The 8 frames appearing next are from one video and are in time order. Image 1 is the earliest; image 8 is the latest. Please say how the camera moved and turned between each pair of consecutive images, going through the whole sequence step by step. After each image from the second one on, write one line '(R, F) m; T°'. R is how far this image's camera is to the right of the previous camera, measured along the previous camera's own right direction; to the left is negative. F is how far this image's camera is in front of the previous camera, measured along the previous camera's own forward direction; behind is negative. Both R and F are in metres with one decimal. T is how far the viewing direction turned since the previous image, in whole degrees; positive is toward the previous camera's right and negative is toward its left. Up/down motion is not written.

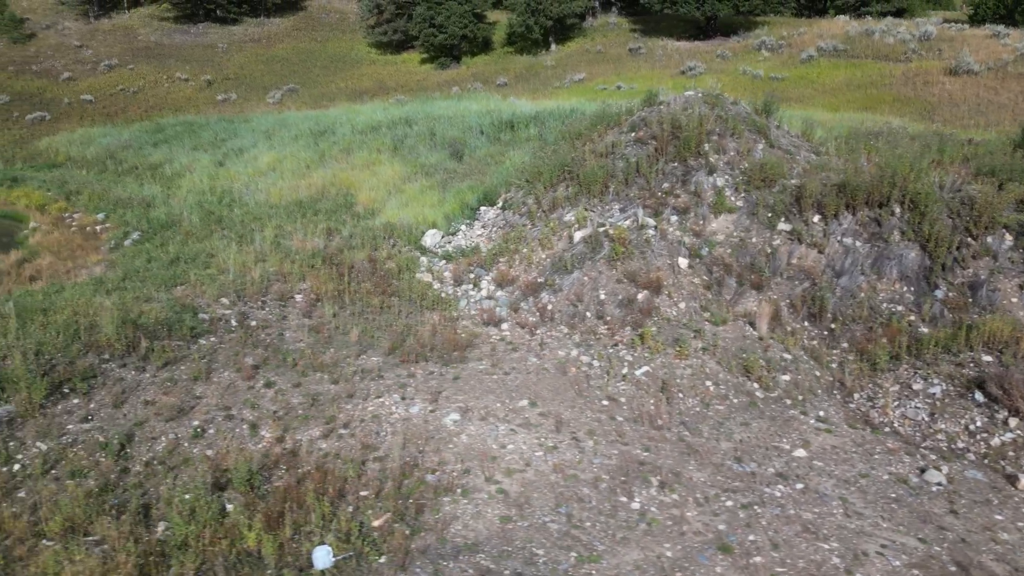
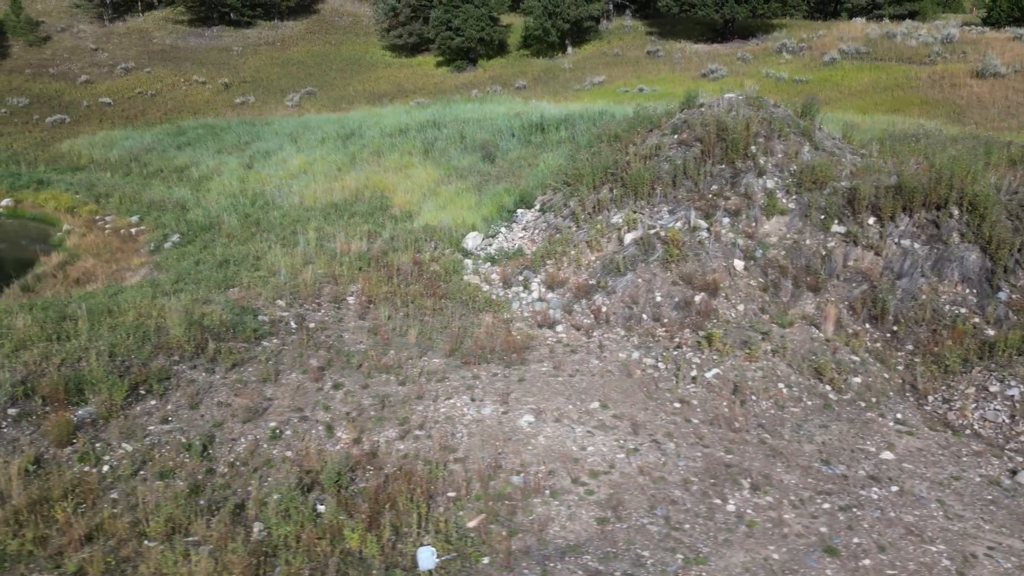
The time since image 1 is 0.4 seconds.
(-0.4, 0.0) m; 0°
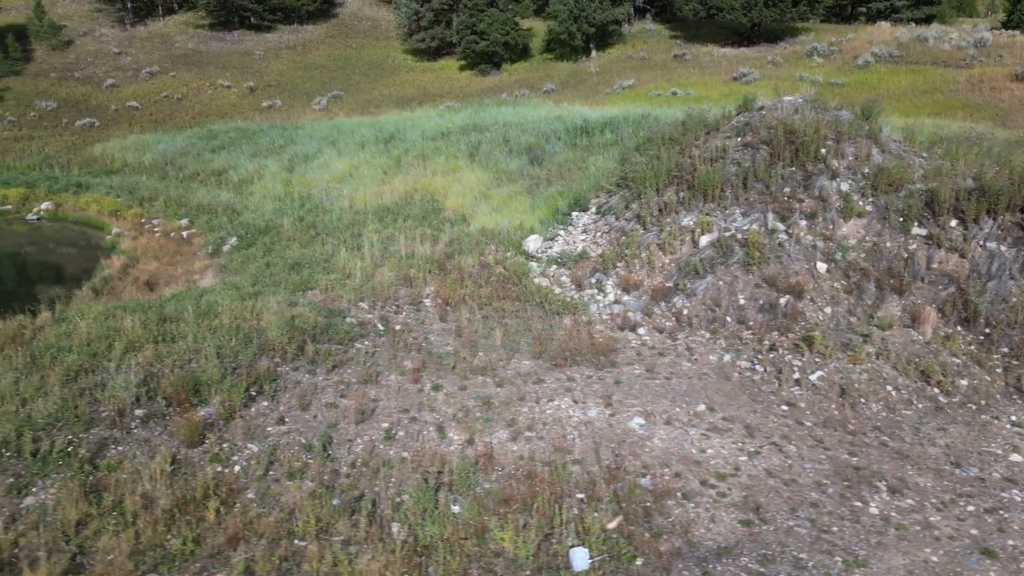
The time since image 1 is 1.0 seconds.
(-0.6, 0.0) m; 0°
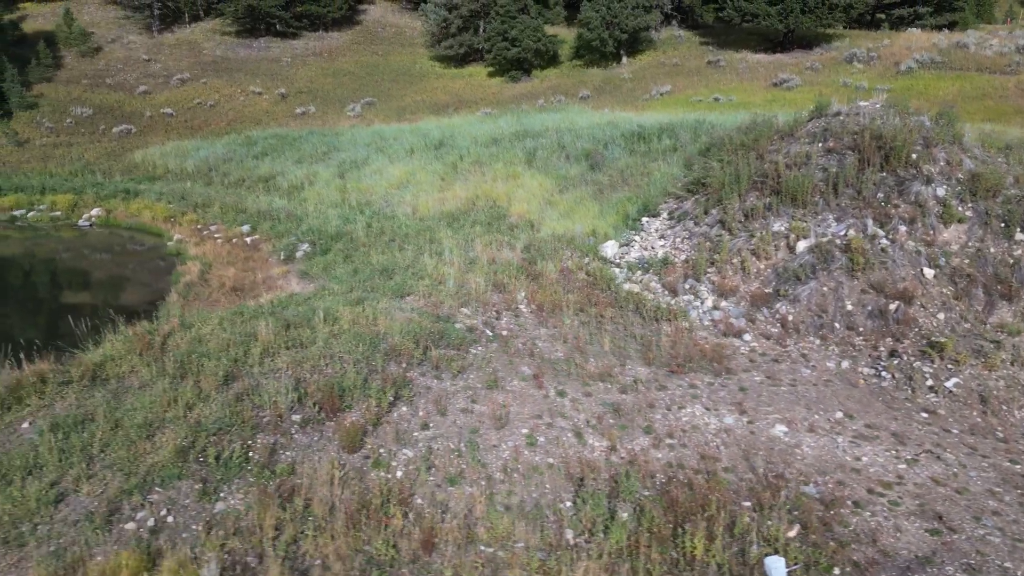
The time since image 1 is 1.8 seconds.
(-0.8, 0.0) m; -1°
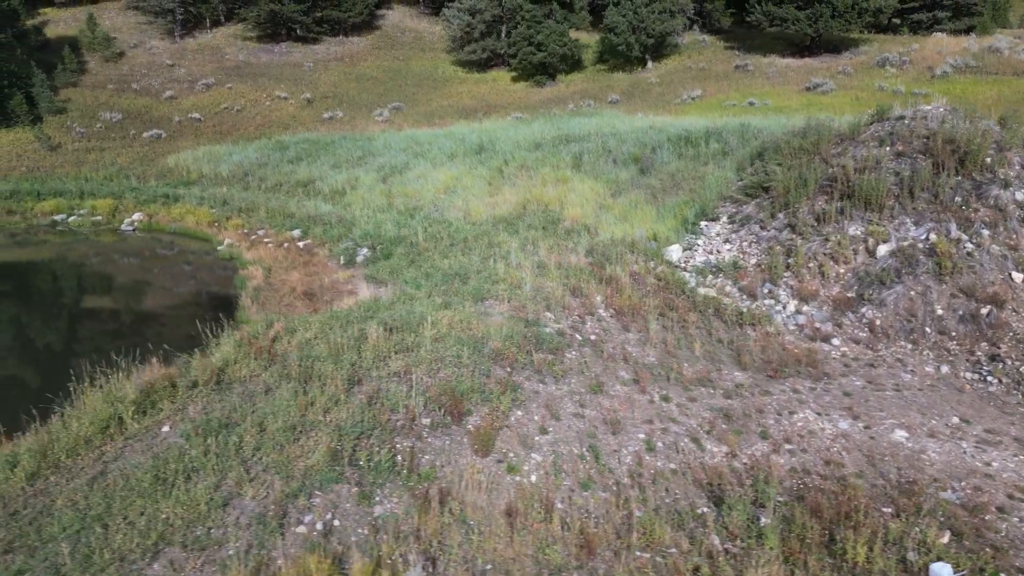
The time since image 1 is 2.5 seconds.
(-0.6, 0.0) m; 0°
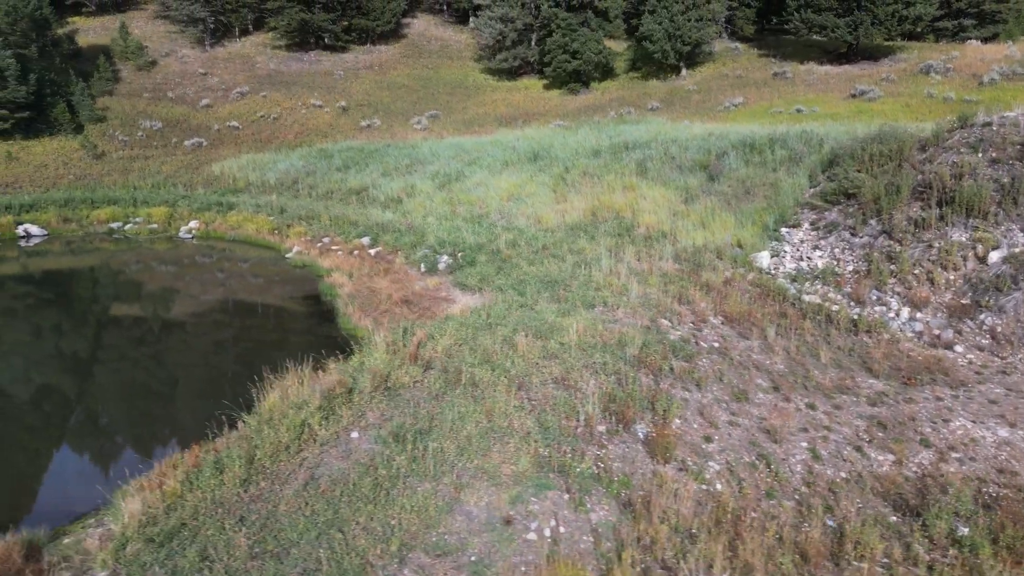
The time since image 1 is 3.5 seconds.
(-0.9, 0.0) m; -1°
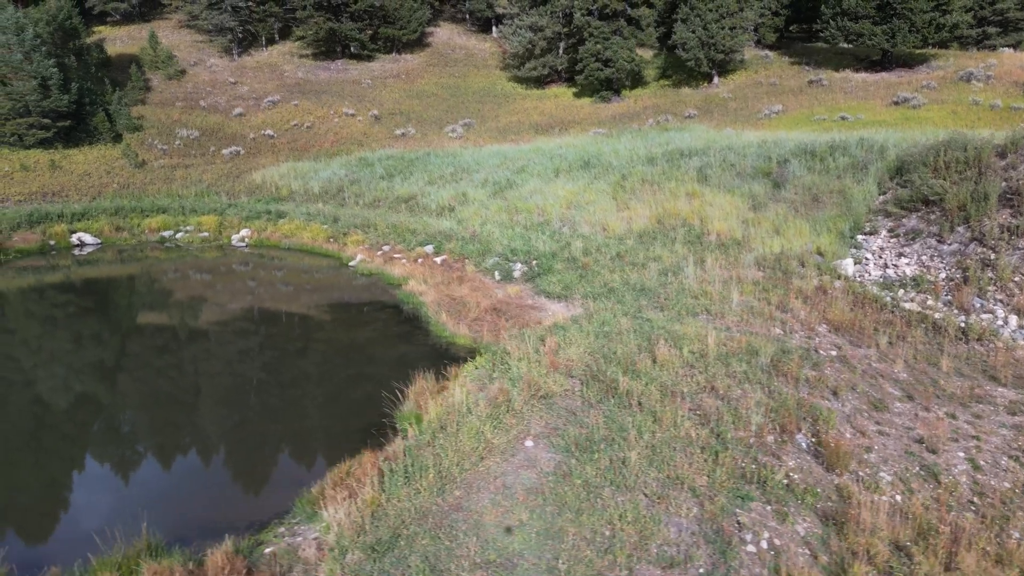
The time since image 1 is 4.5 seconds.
(-0.8, +0.1) m; -1°
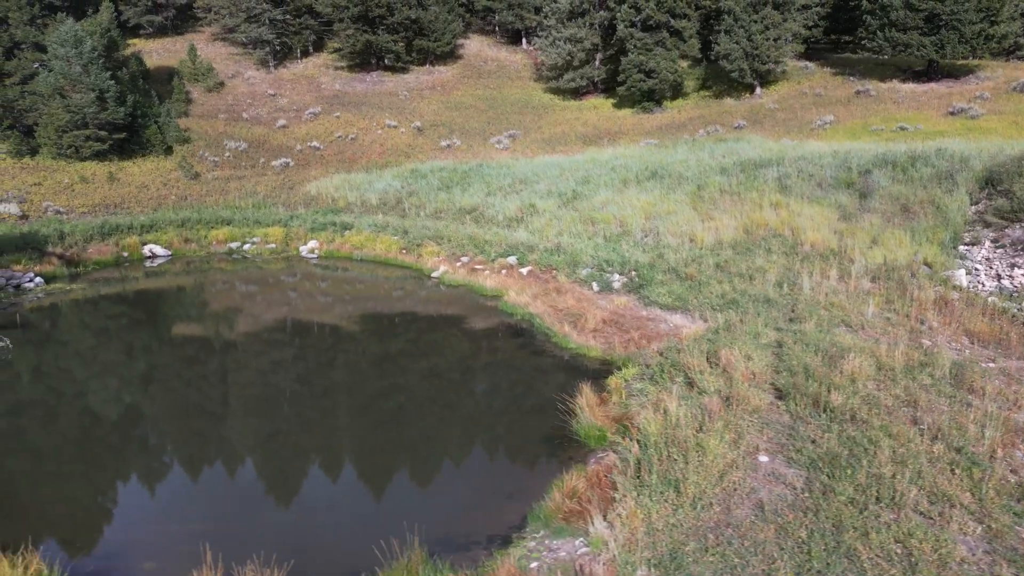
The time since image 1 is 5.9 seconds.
(-1.1, +0.1) m; -1°
